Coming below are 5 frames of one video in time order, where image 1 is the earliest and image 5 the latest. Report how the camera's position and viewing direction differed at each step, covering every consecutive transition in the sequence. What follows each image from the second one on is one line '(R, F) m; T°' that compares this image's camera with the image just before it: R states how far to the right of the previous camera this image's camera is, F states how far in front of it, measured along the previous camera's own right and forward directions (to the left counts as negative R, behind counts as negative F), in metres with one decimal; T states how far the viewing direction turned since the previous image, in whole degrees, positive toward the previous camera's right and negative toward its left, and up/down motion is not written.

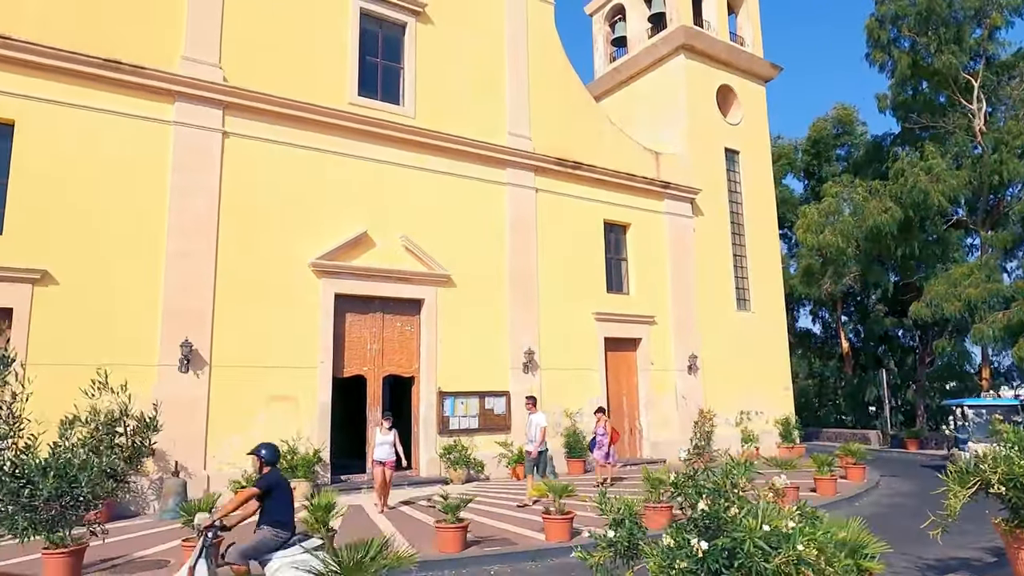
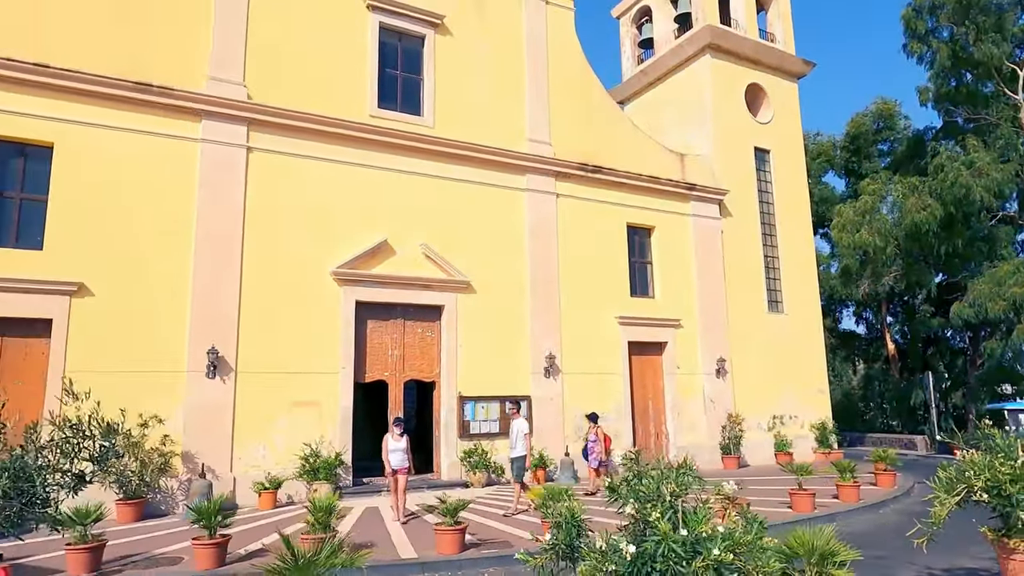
(+0.6, -0.1) m; -4°
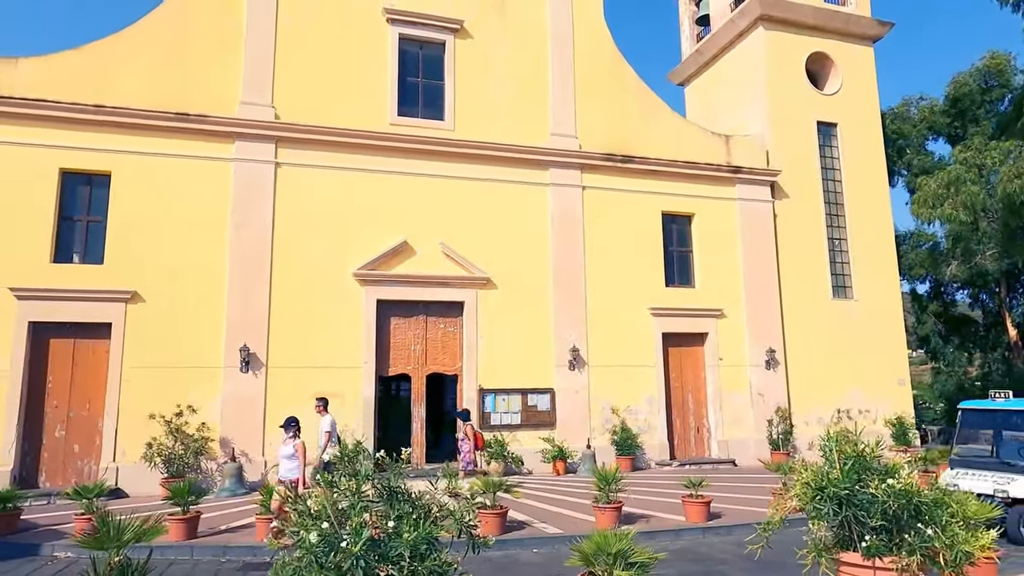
(+2.4, 0.0) m; -12°
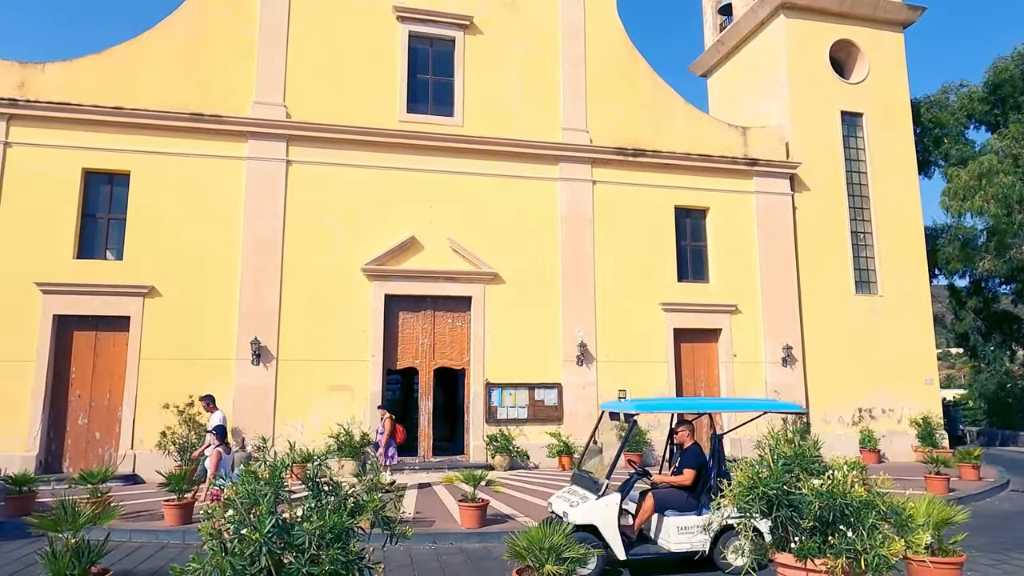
(+0.7, 0.0) m; -4°
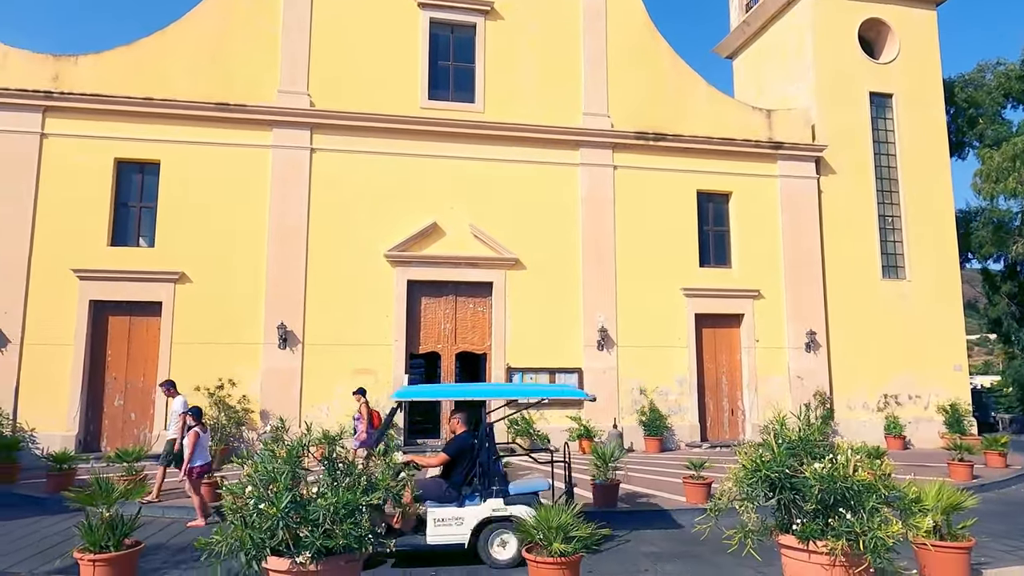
(+0.1, -0.1) m; -2°
